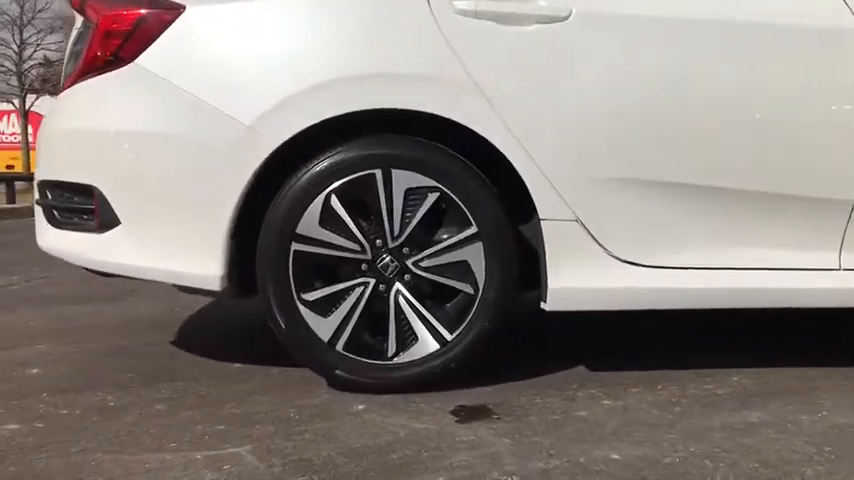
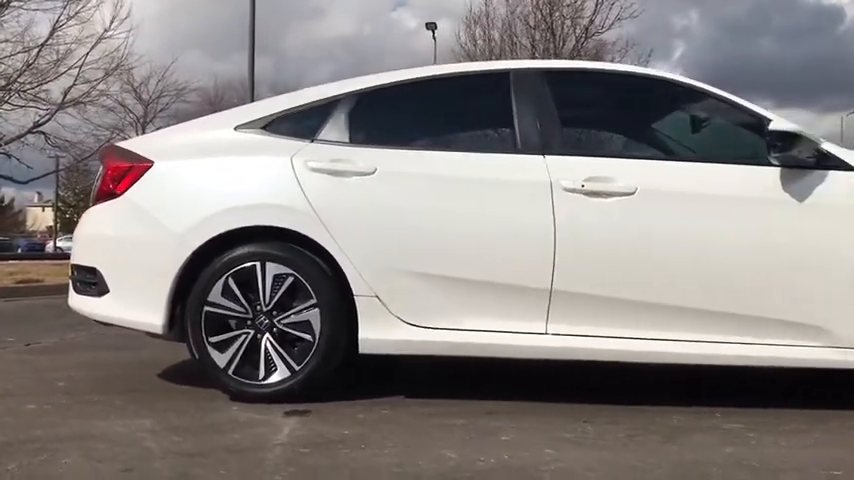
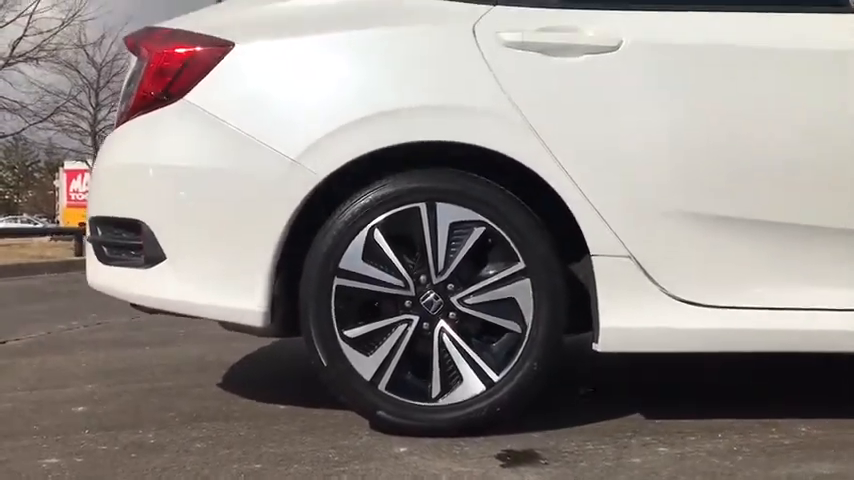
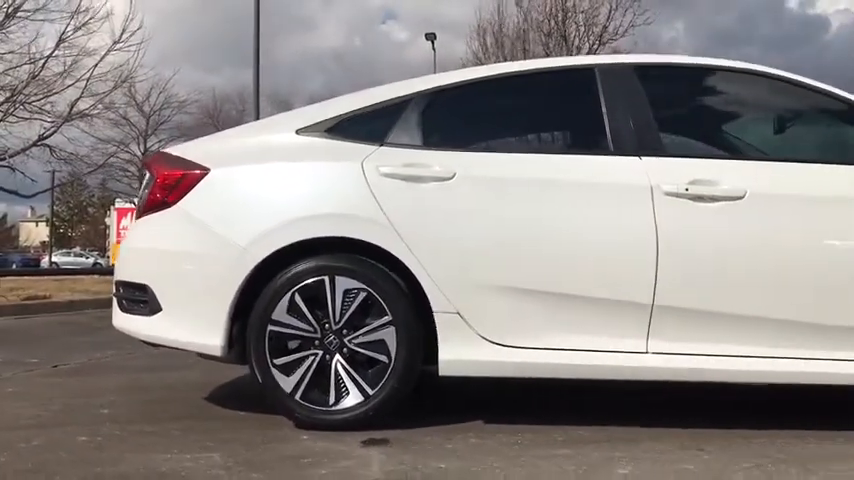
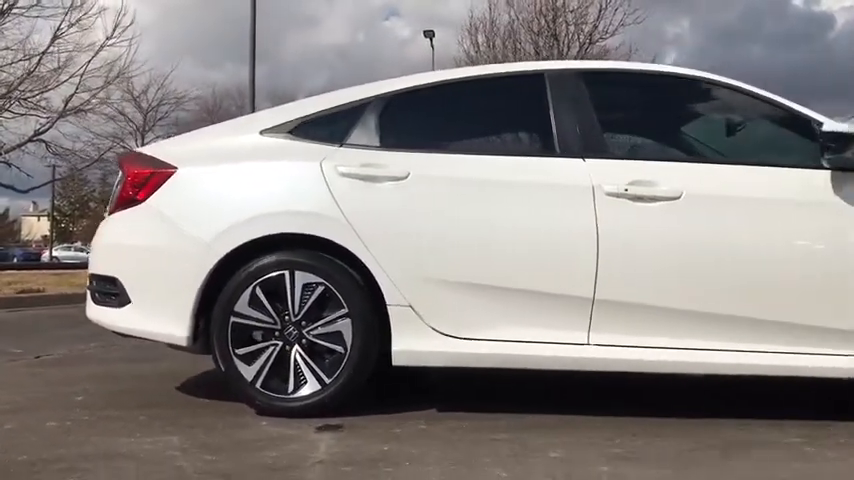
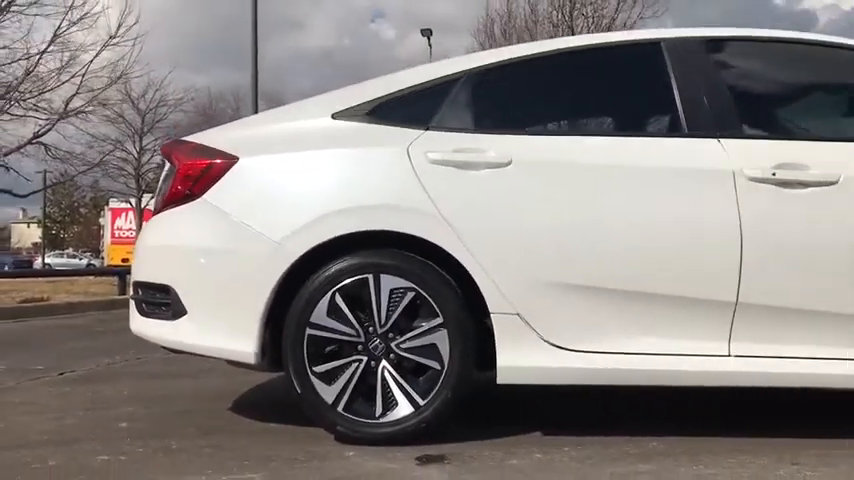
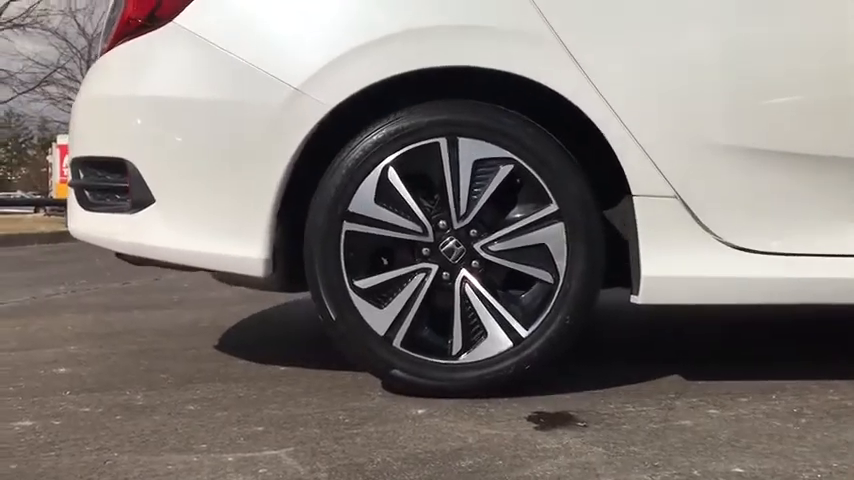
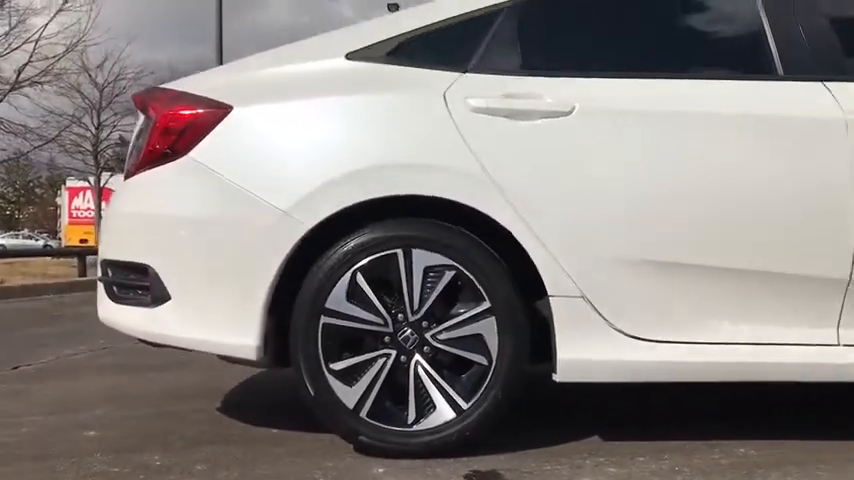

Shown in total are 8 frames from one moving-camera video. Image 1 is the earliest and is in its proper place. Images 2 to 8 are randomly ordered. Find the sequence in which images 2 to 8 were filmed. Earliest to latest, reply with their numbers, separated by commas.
7, 3, 8, 6, 4, 5, 2
